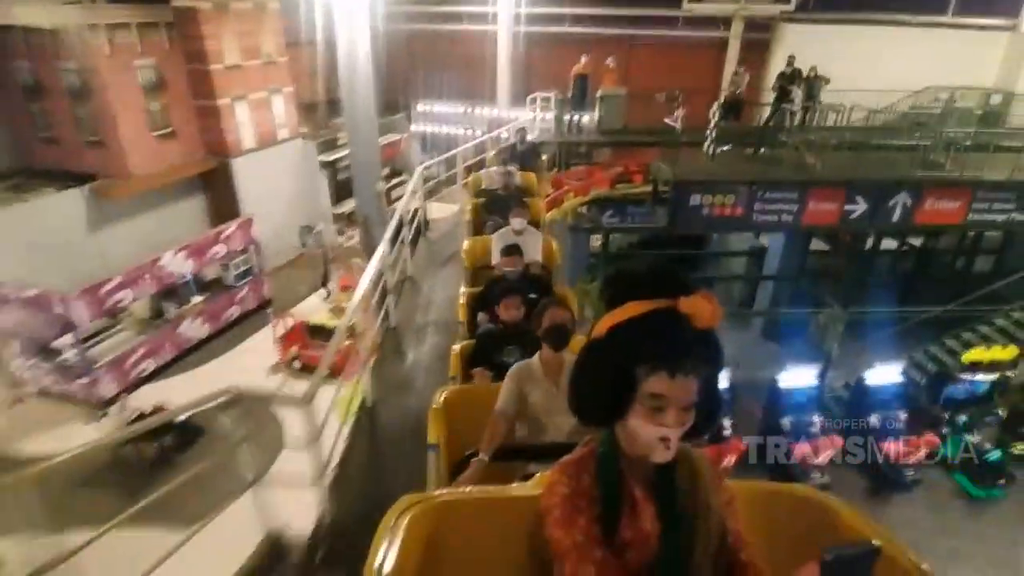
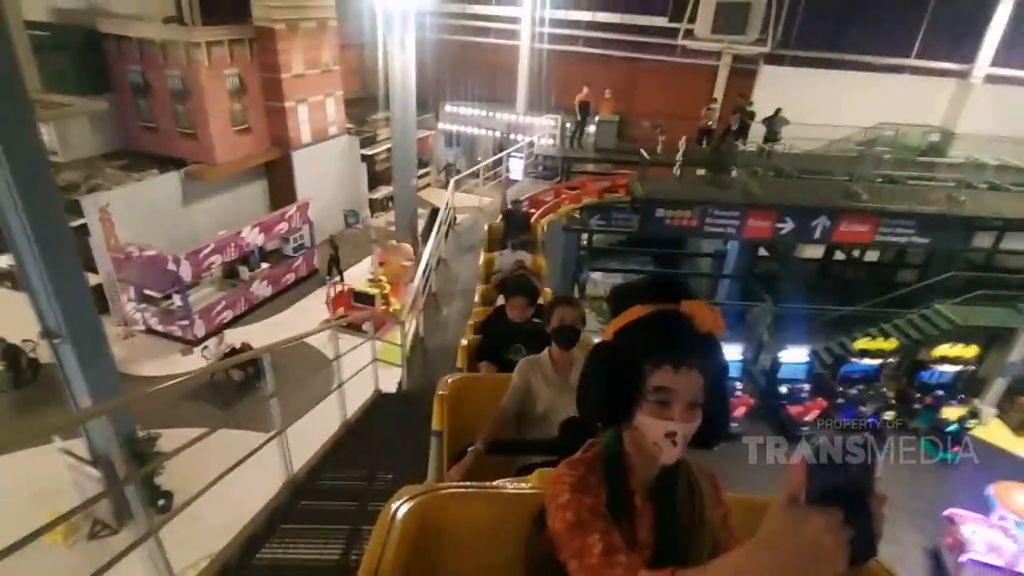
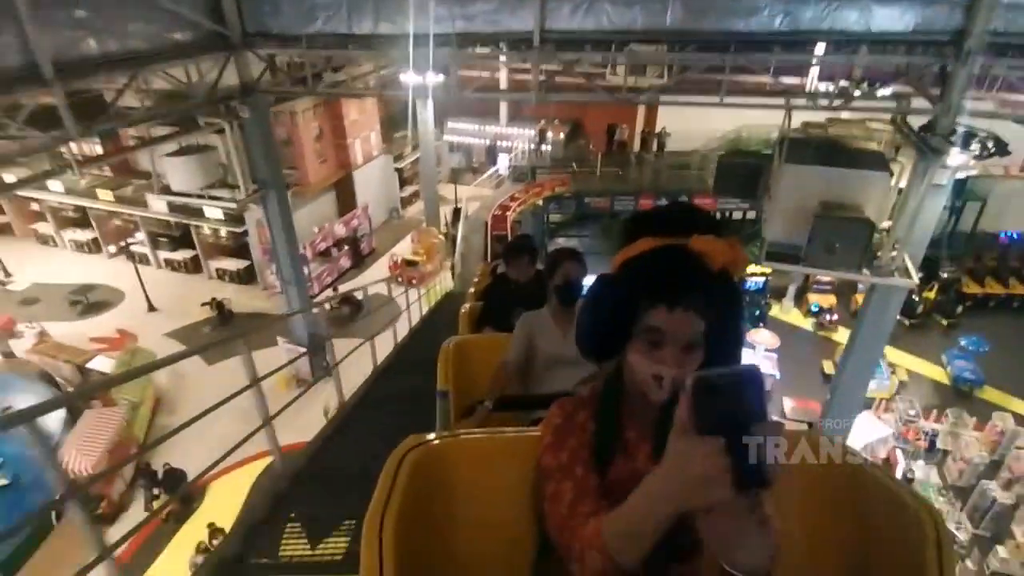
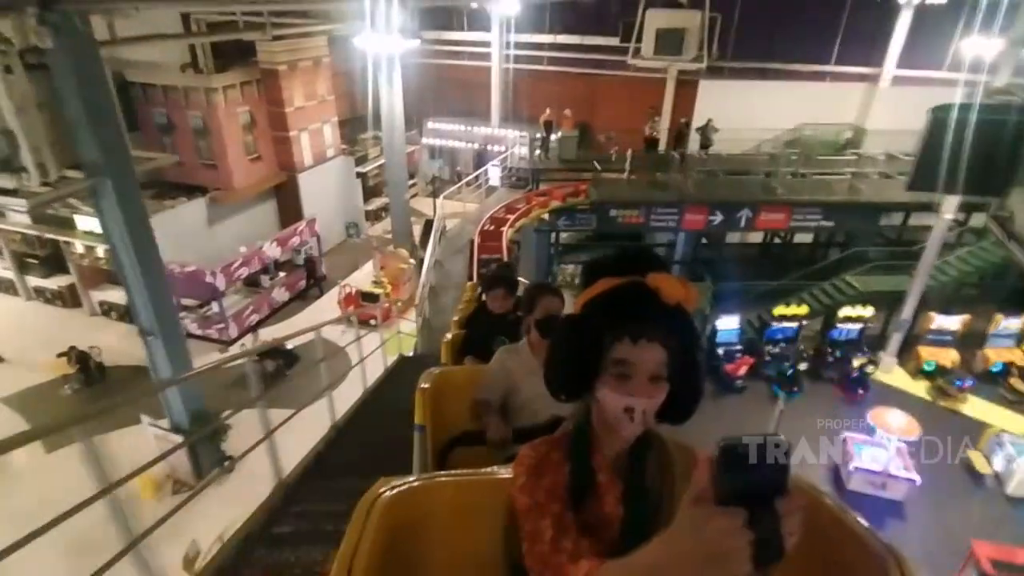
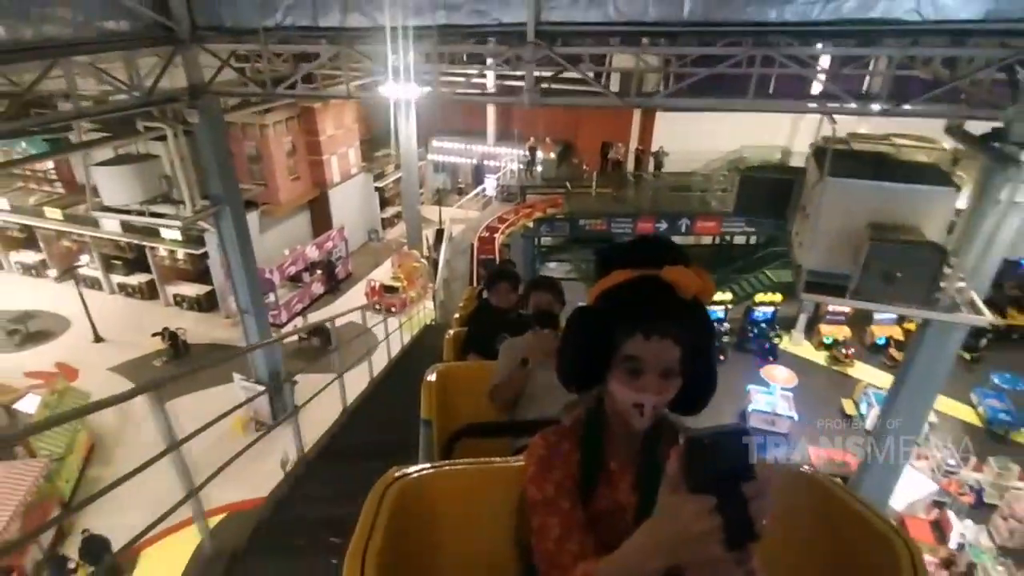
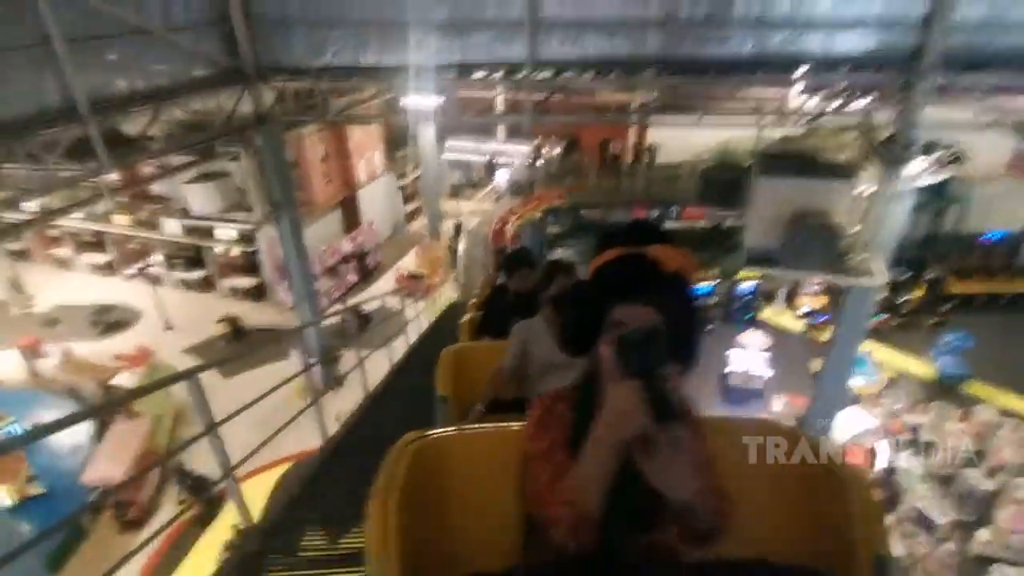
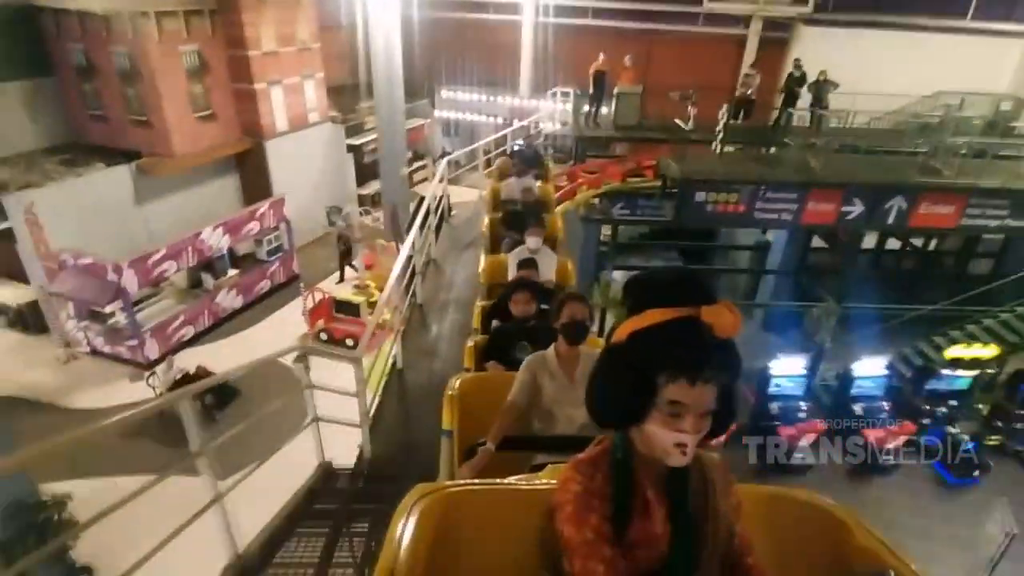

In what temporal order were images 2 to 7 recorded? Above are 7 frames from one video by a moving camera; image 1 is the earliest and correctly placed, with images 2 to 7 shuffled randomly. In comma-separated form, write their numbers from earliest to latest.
7, 2, 4, 5, 3, 6
